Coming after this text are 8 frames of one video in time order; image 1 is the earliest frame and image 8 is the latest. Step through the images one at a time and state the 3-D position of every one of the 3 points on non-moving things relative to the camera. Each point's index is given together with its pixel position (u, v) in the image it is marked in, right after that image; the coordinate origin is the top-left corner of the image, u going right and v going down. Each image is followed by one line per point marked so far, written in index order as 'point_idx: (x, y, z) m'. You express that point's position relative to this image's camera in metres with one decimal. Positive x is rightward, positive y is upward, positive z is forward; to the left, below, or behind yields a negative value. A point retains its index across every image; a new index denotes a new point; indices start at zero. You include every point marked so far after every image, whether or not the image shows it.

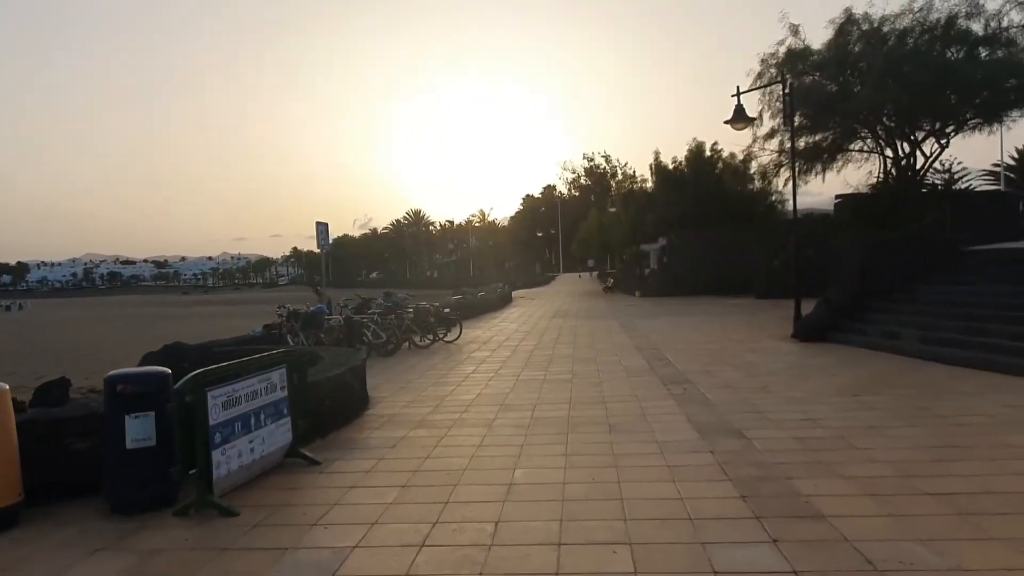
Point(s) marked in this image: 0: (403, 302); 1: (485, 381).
0: (-2.6, -0.3, +17.5) m
1: (-0.4, -1.5, +11.5) m
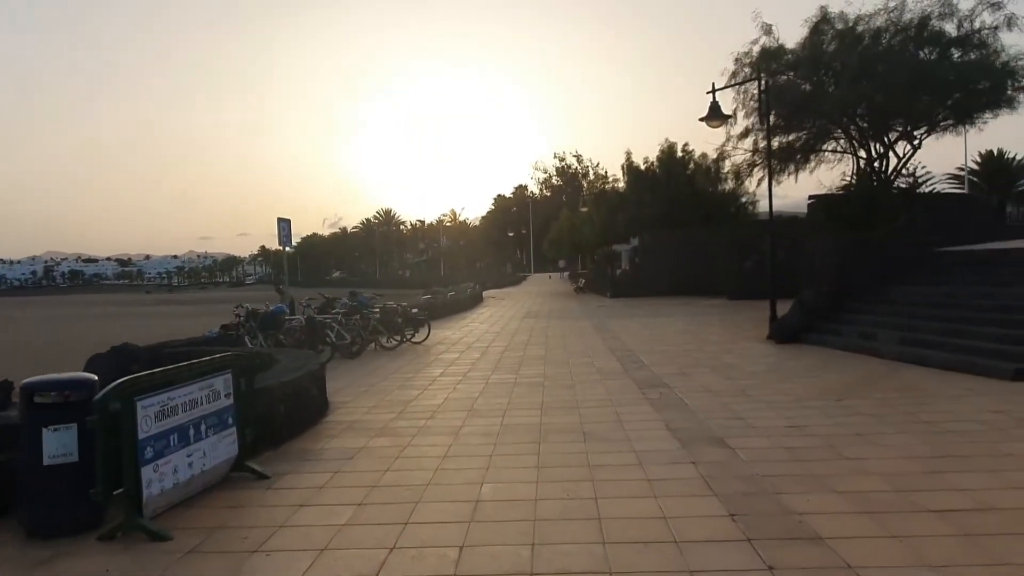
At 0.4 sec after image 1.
0: (-3.3, -0.3, +16.8) m
1: (-0.9, -1.4, +10.9) m
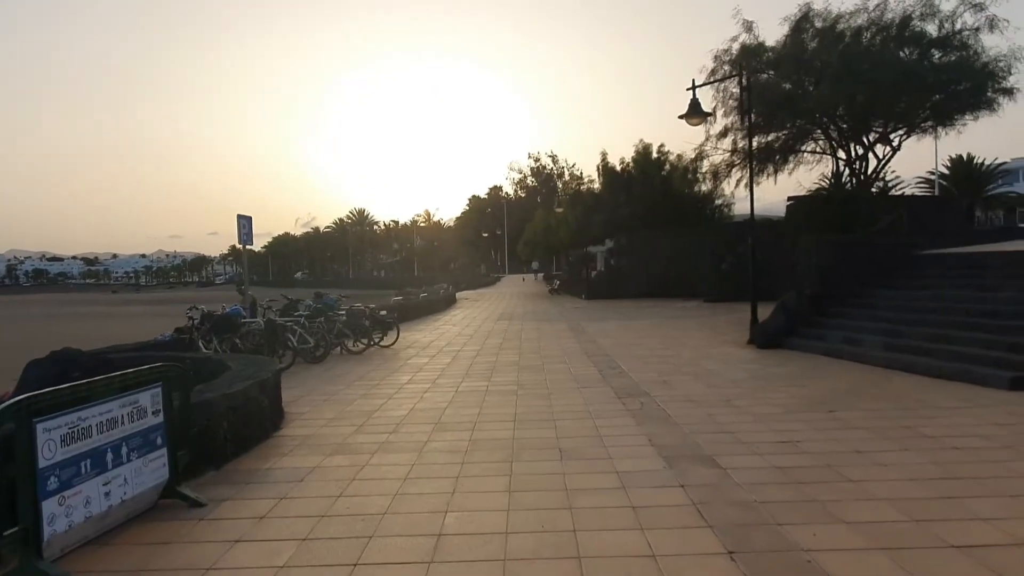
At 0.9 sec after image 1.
0: (-3.9, -0.3, +16.1) m
1: (-1.3, -1.5, +10.3) m
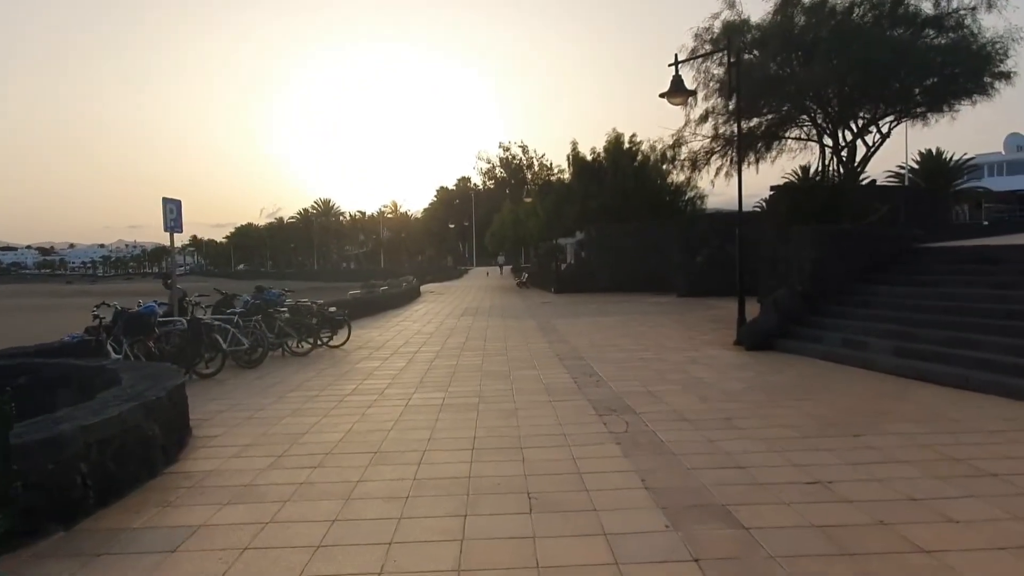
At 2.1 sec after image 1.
0: (-4.6, -0.2, +14.4) m
1: (-1.8, -1.4, +8.7) m
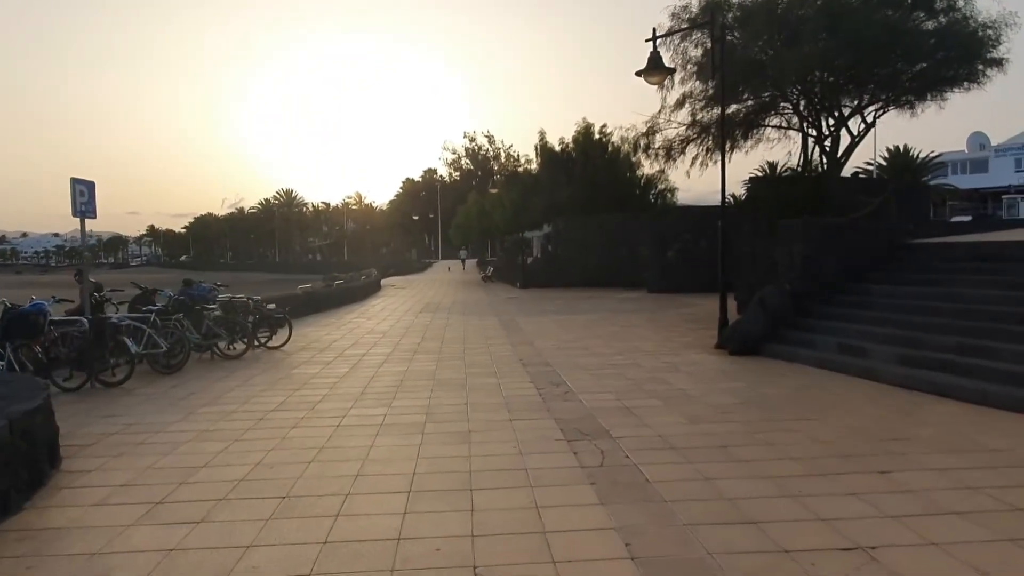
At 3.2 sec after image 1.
0: (-5.3, -0.1, +12.8) m
1: (-2.2, -1.4, +7.2) m
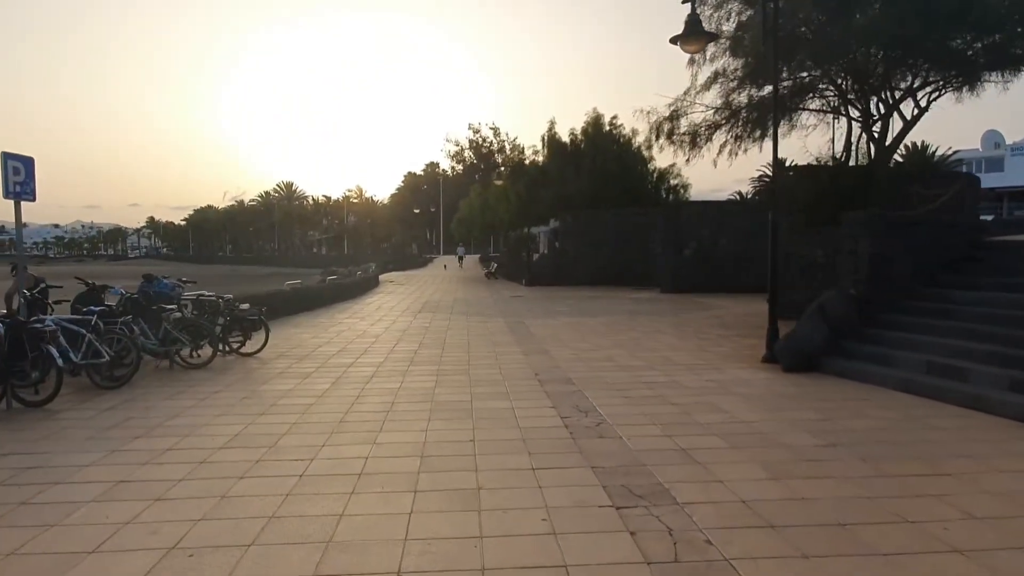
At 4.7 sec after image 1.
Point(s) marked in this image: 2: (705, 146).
0: (-5.1, -0.1, +10.9) m
1: (-2.1, -1.4, +5.4) m
2: (+4.8, +3.6, +18.1) m
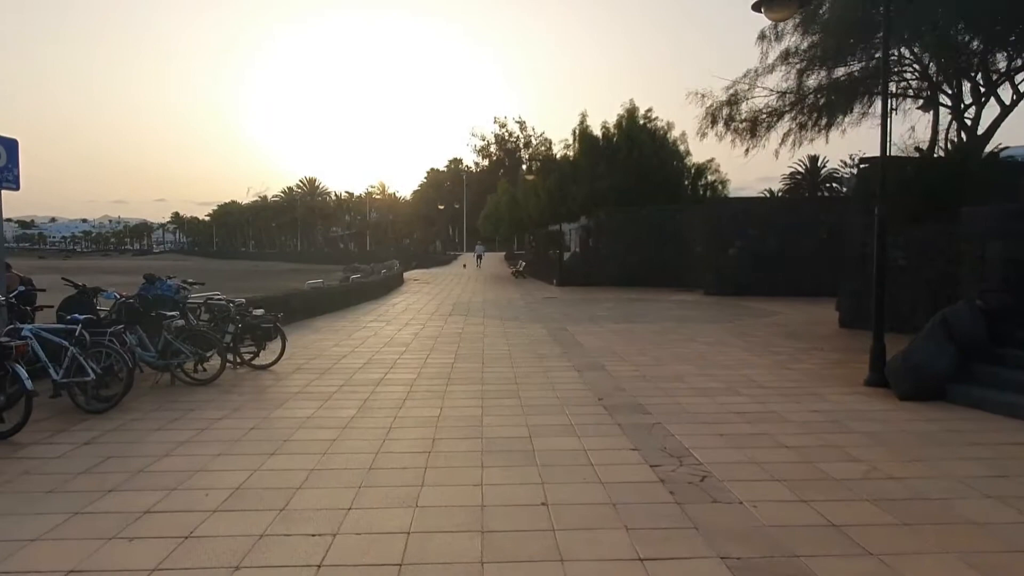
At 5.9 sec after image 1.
0: (-4.4, -0.1, +9.5) m
1: (-1.5, -1.5, +3.9) m
2: (+5.7, +3.5, +16.4) m
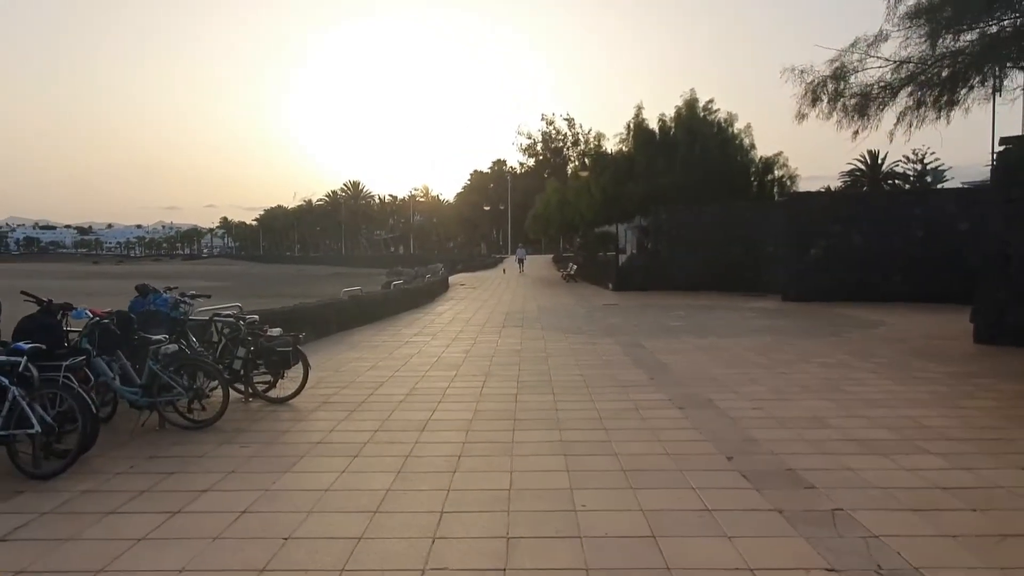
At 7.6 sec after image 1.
0: (-3.6, -0.2, +7.6) m
1: (-1.0, -1.6, +1.8) m
2: (+7.0, +3.3, +13.8) m
